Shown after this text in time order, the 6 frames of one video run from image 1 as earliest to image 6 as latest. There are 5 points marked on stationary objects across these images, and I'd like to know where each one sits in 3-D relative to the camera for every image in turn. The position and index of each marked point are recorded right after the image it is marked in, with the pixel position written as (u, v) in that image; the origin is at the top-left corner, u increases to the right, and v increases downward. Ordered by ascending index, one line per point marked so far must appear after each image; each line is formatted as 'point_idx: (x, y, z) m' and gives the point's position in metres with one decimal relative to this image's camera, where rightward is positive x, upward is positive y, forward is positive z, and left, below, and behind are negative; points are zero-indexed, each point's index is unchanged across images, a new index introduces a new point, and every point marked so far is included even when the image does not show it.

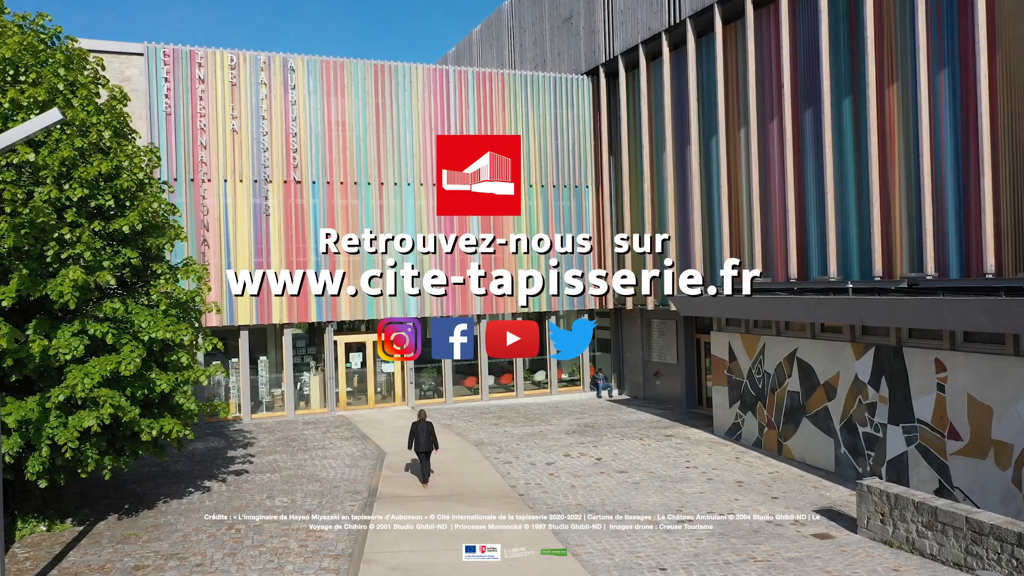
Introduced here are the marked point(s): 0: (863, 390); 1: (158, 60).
0: (+6.2, -1.8, +14.0) m
1: (-8.9, +5.8, +19.9) m
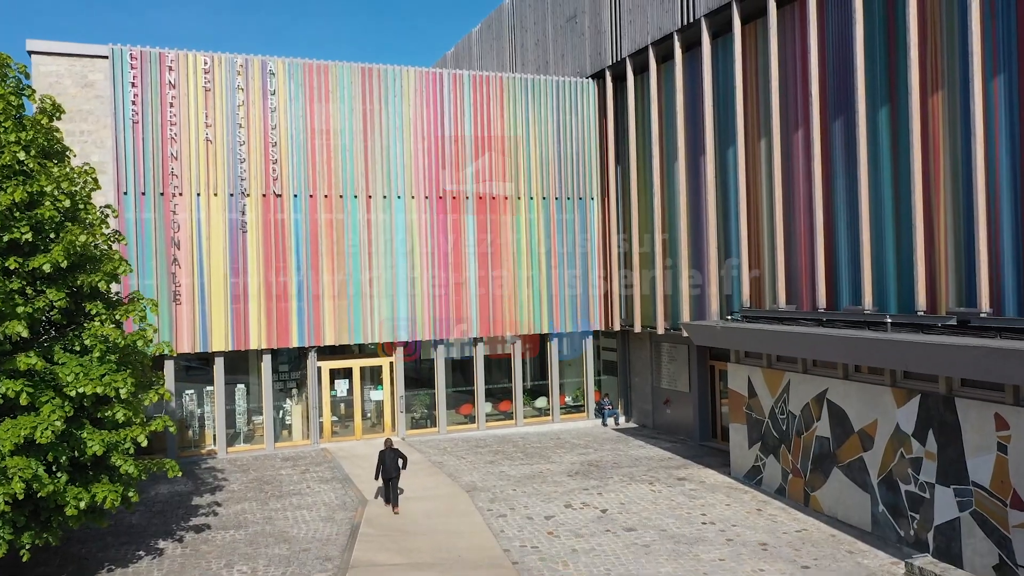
0: (+6.1, -2.4, +12.3) m
1: (-9.0, +5.2, +18.3) m
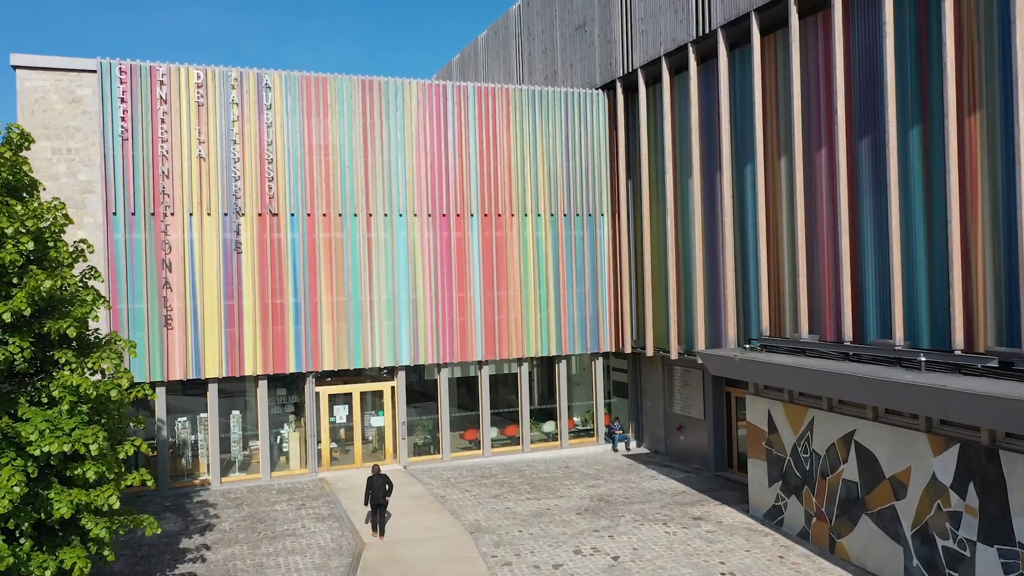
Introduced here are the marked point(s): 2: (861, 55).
0: (+6.2, -3.0, +11.4) m
1: (-8.8, +4.7, +17.5) m
2: (+6.3, +4.2, +14.3) m
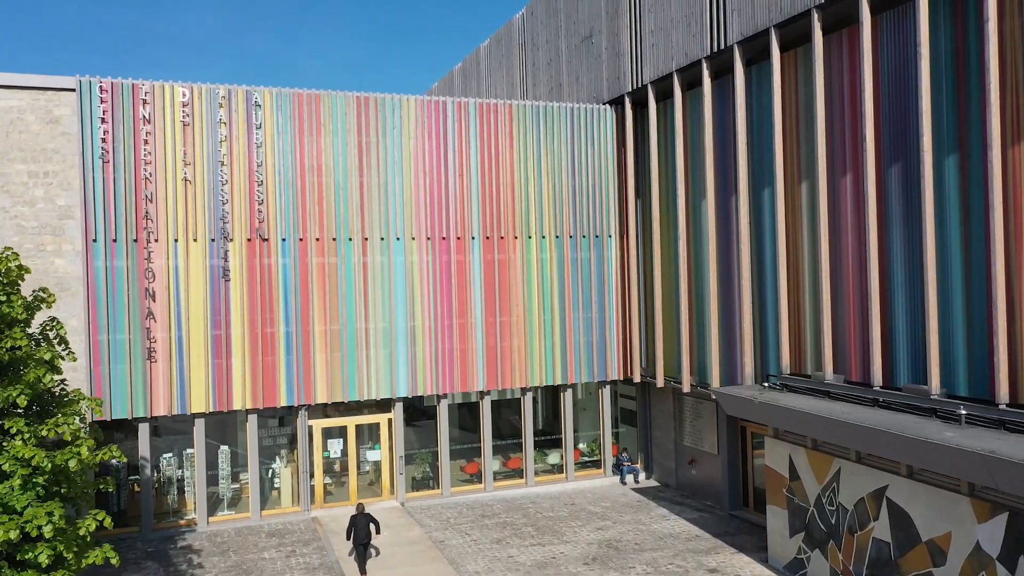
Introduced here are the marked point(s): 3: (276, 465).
0: (+6.2, -3.6, +10.3) m
1: (-8.8, +4.0, +16.5) m
2: (+6.4, +3.5, +13.3) m
3: (-5.6, -4.2, +18.7) m
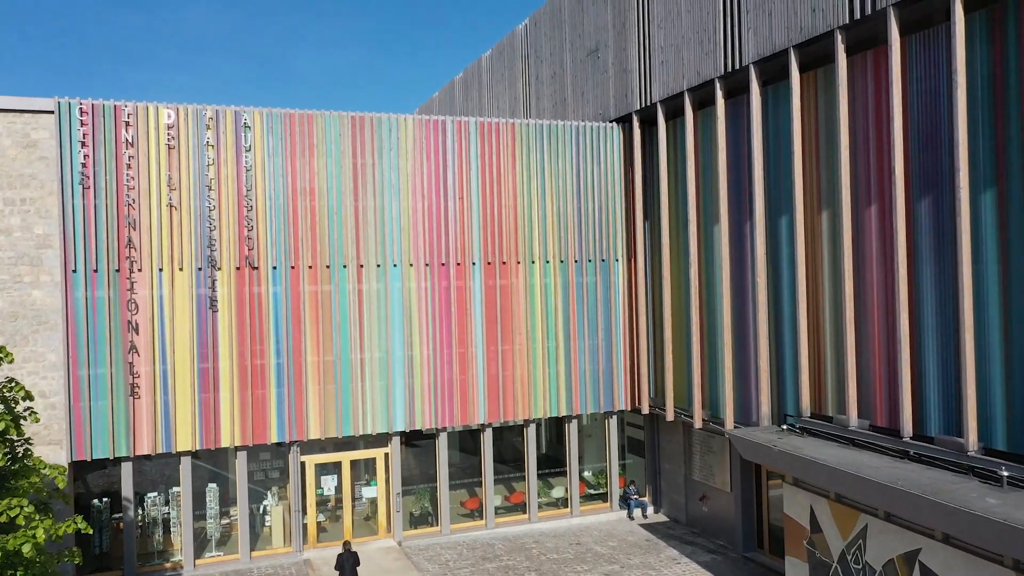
0: (+6.2, -4.3, +9.4) m
1: (-8.7, +3.4, +15.7) m
2: (+6.4, +2.9, +12.4) m
3: (-5.5, -4.8, +17.8) m
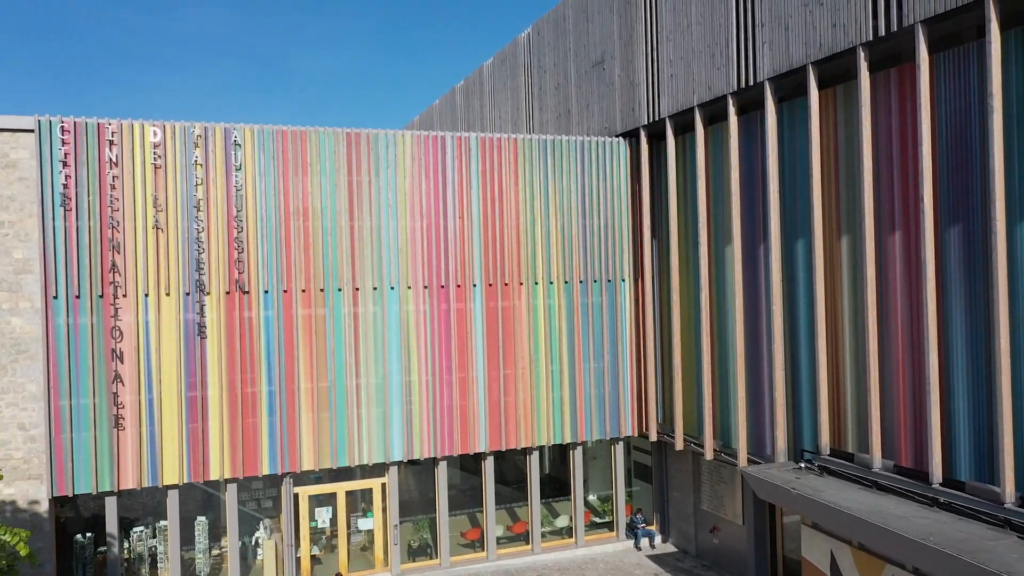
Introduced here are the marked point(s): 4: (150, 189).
0: (+6.3, -4.8, +8.7) m
1: (-8.7, +2.8, +14.9) m
2: (+6.4, +2.4, +11.6) m
3: (-5.5, -5.3, +17.1) m
4: (-7.1, +2.0, +15.6) m
